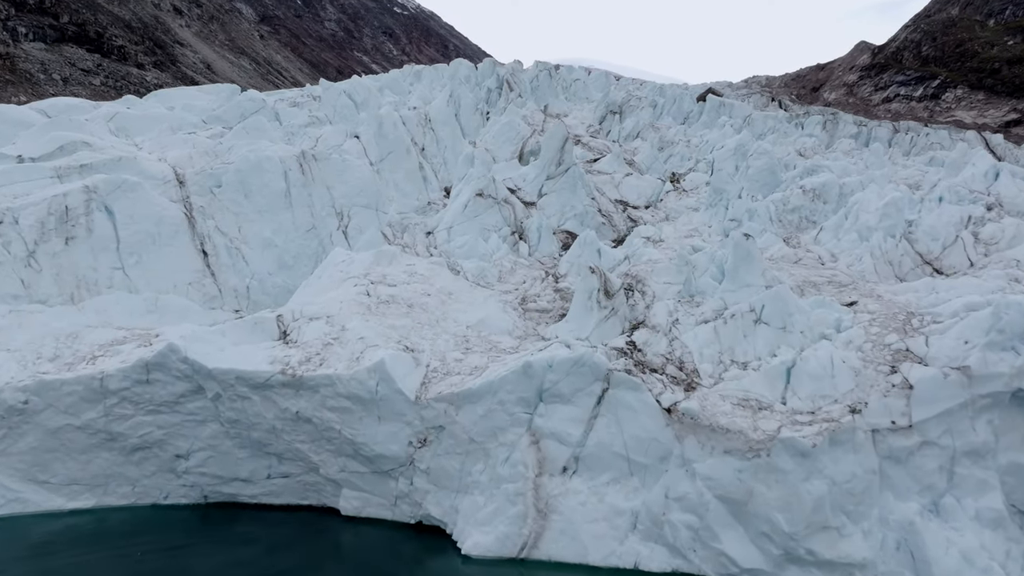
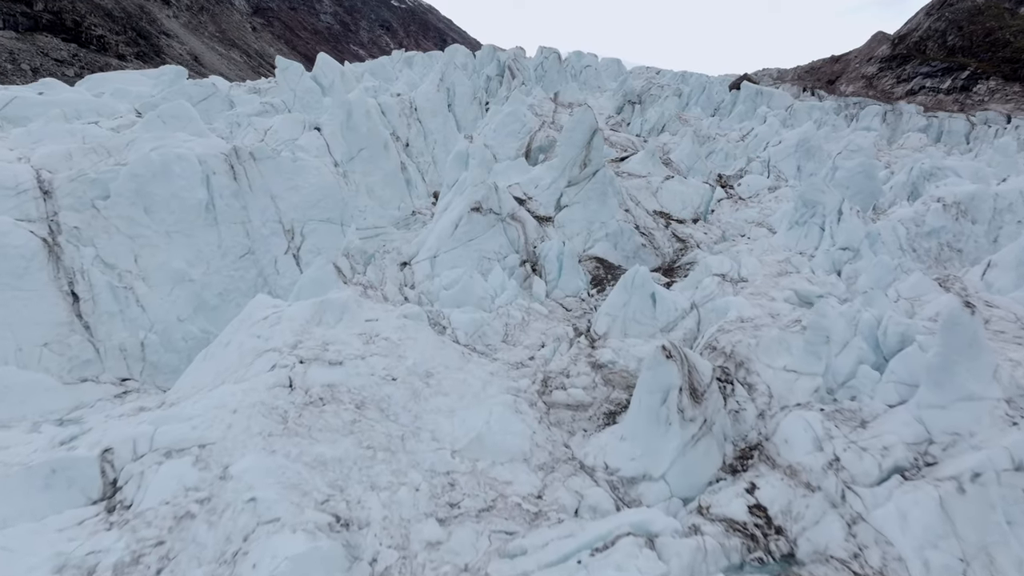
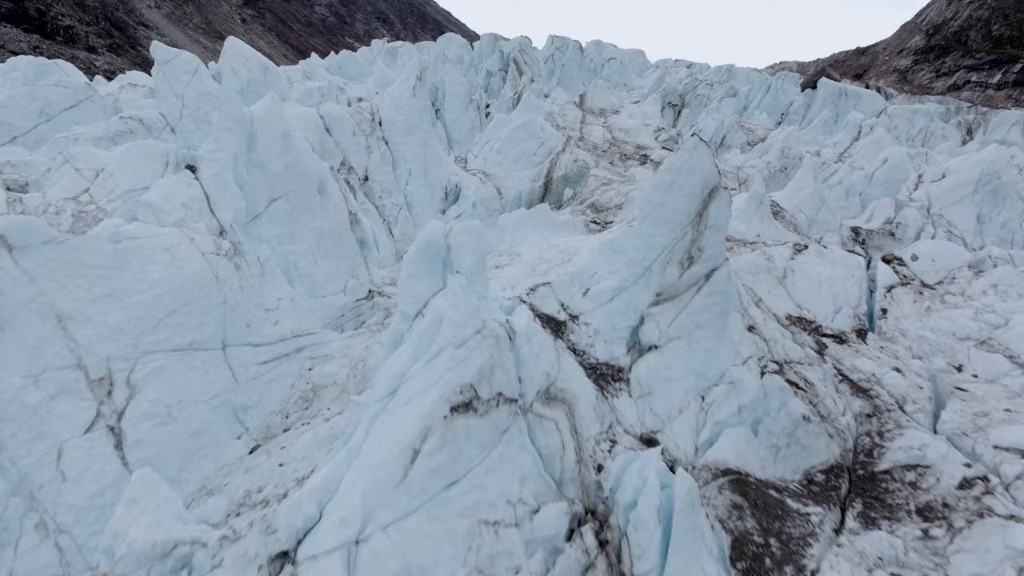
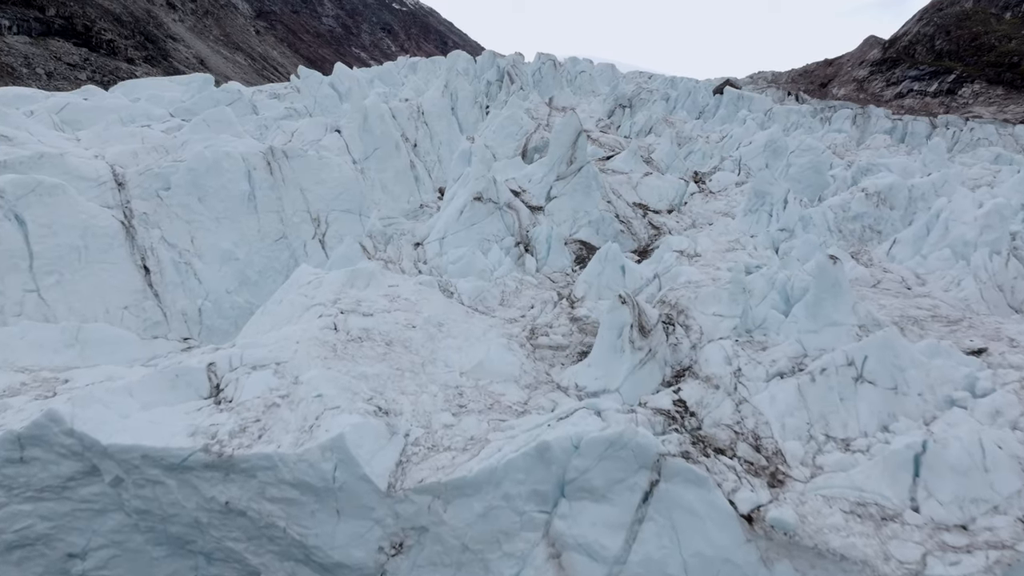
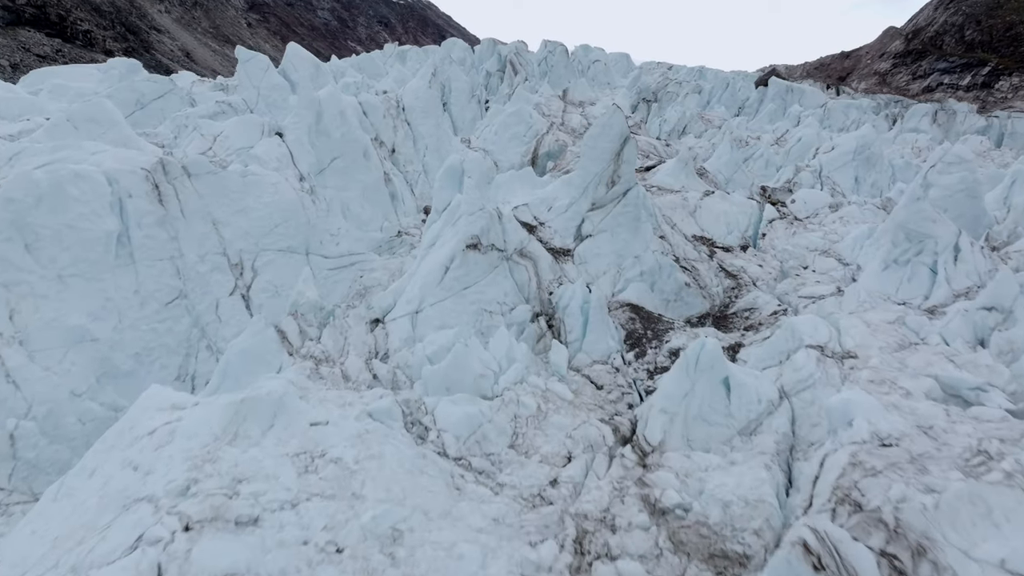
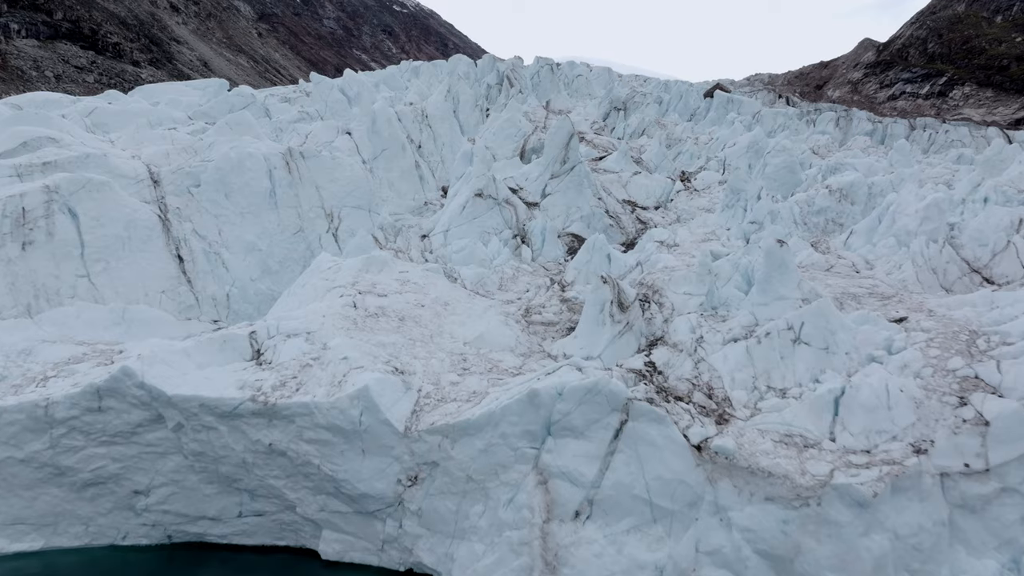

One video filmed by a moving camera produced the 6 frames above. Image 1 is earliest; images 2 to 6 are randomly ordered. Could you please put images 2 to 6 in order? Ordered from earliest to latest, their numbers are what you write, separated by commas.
6, 4, 2, 5, 3
